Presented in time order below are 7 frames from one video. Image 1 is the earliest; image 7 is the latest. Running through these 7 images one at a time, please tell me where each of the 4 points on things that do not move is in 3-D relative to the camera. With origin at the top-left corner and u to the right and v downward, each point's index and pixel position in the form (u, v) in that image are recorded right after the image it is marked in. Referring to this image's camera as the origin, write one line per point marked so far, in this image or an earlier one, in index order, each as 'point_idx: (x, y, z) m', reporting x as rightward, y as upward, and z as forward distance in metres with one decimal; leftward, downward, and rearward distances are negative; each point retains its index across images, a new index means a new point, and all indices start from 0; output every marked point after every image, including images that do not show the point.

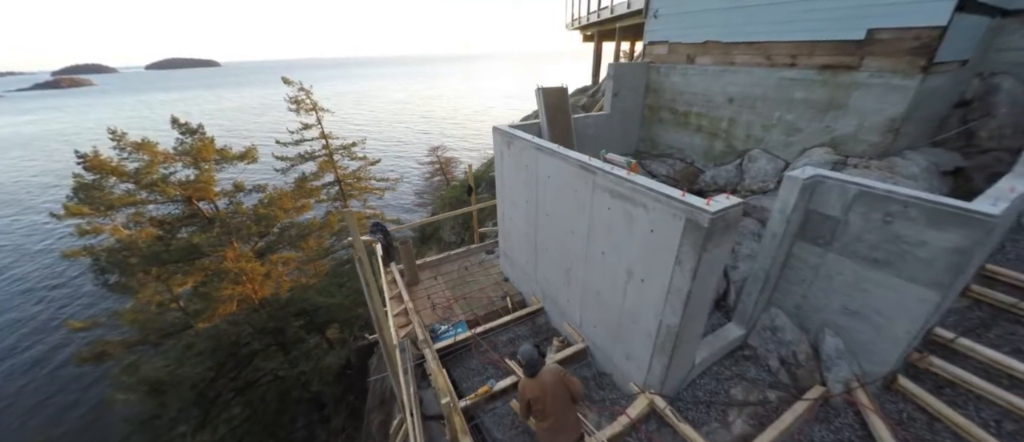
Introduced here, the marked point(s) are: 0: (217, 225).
0: (-7.5, -0.1, +8.9) m
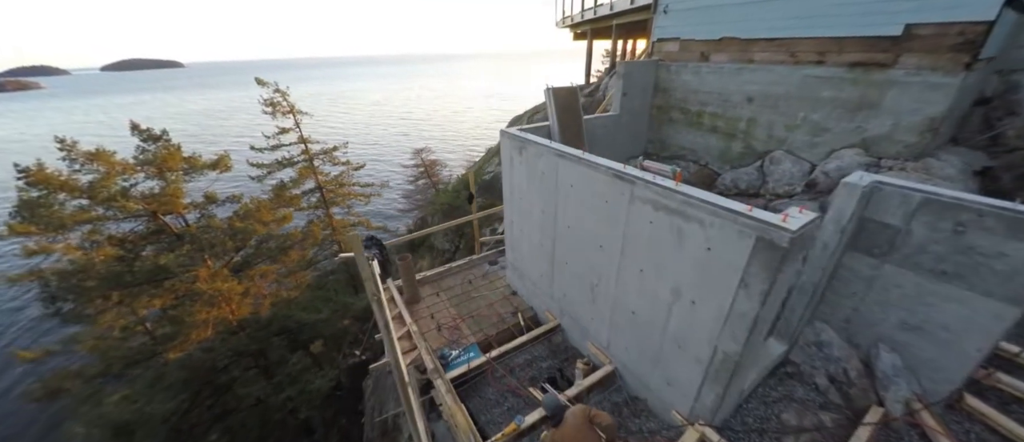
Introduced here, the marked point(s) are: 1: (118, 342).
0: (-7.5, -0.5, +8.1) m
1: (-8.1, -2.5, +7.2) m
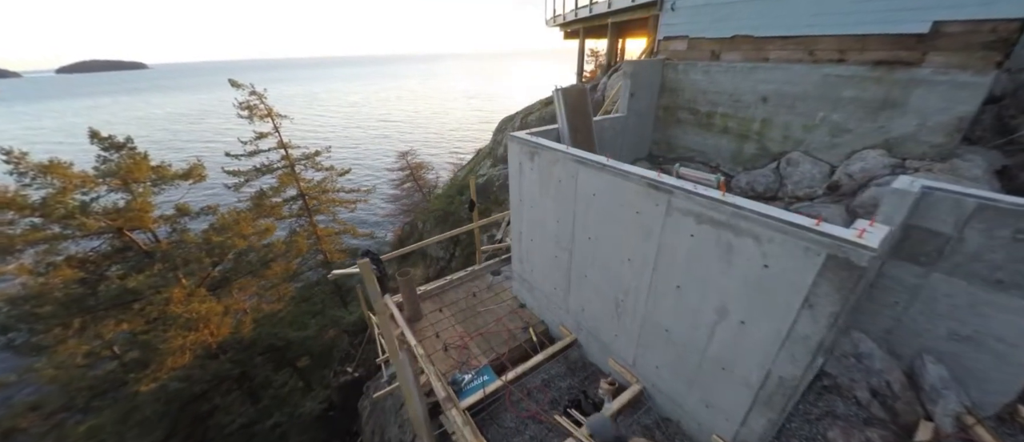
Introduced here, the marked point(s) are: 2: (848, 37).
0: (-7.4, -0.8, +7.4) m
1: (-8.0, -2.8, +6.5) m
2: (+3.9, +2.1, +4.0) m
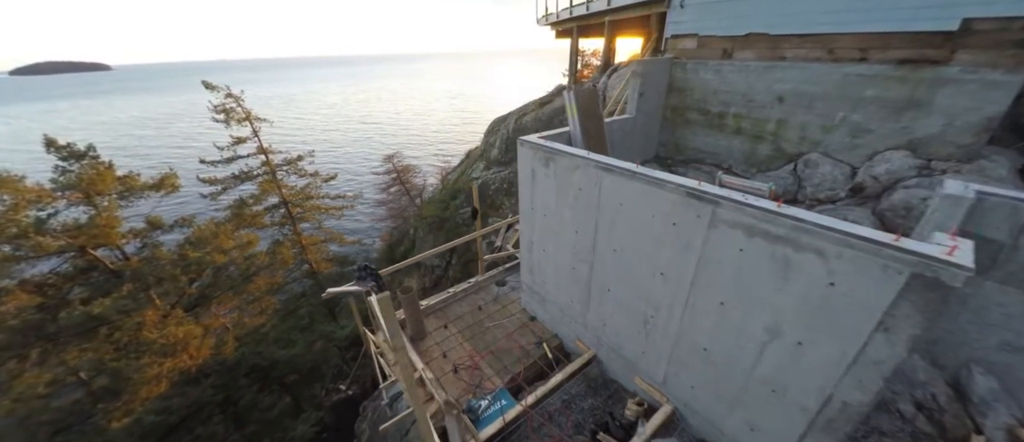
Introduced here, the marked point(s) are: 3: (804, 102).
0: (-7.4, -1.1, +6.7) m
1: (-7.9, -3.1, +5.9) m
2: (+4.0, +2.1, +3.9) m
3: (+3.7, +1.5, +4.5) m
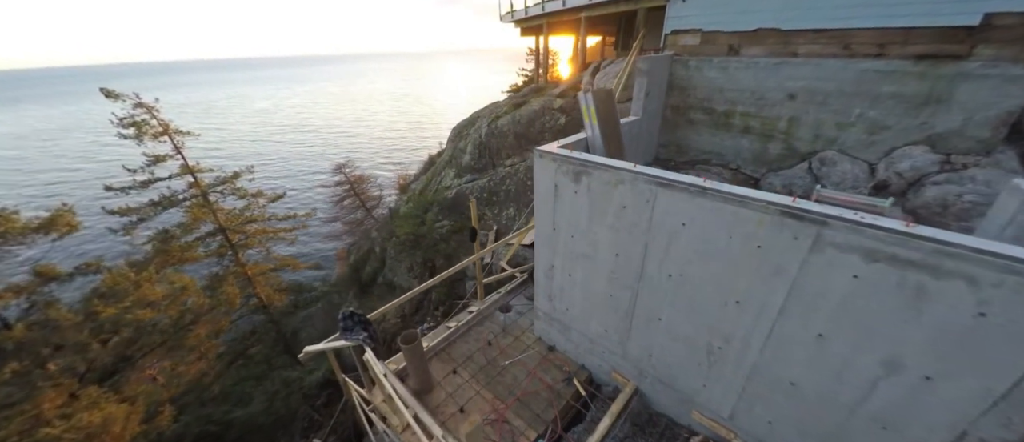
0: (-7.3, -1.9, +5.1) m
1: (-7.5, -3.9, +4.2) m
2: (+4.1, +2.1, +3.8) m
3: (+3.8, +1.5, +4.4) m
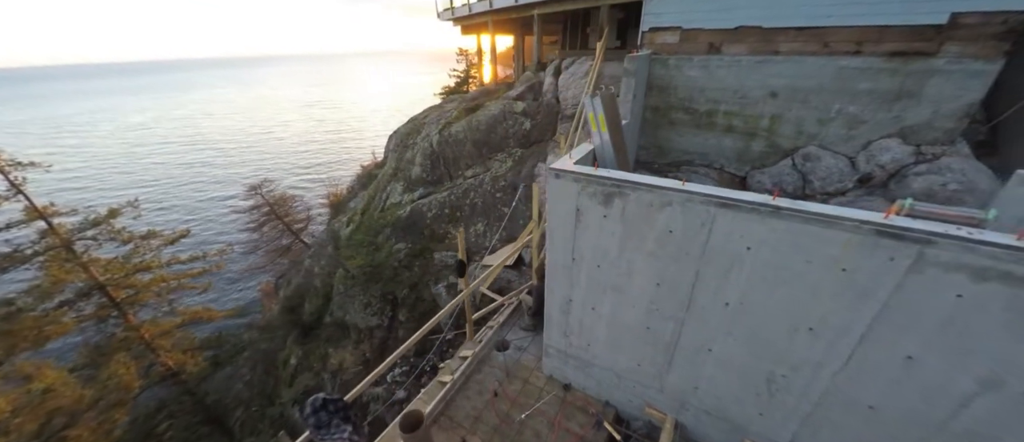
0: (-7.1, -2.9, +3.1) m
1: (-6.9, -5.0, +2.2) m
2: (+3.9, +2.2, +3.9) m
3: (+3.6, +1.6, +4.4) m
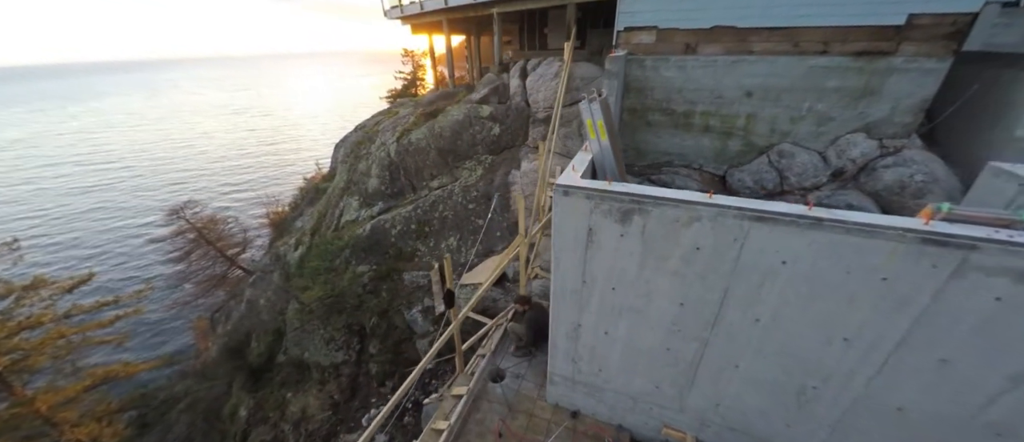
0: (-6.7, -3.6, +1.8) m
1: (-6.3, -5.6, +0.9) m
2: (+3.7, +2.2, +4.1) m
3: (+3.3, +1.6, +4.5) m
